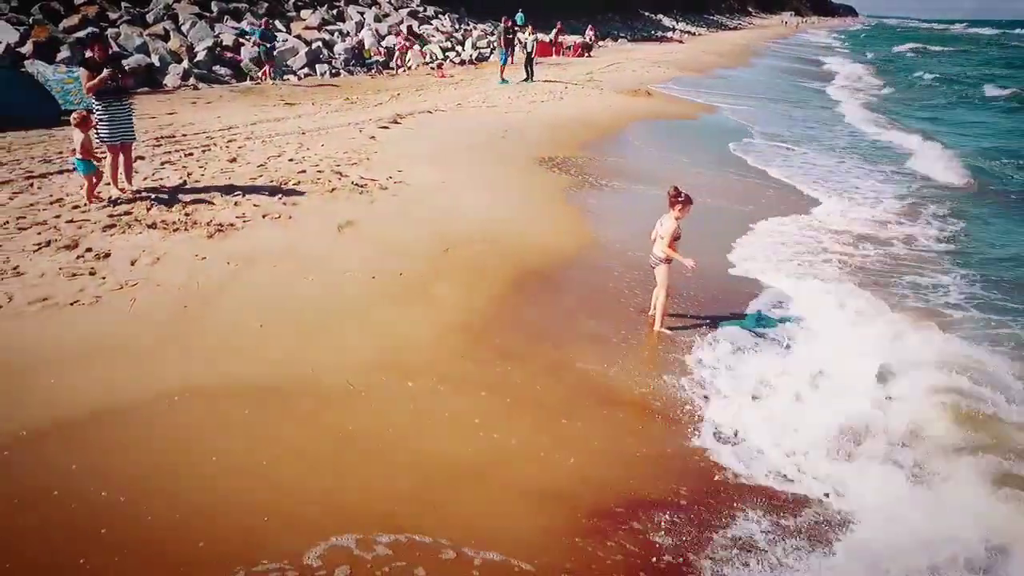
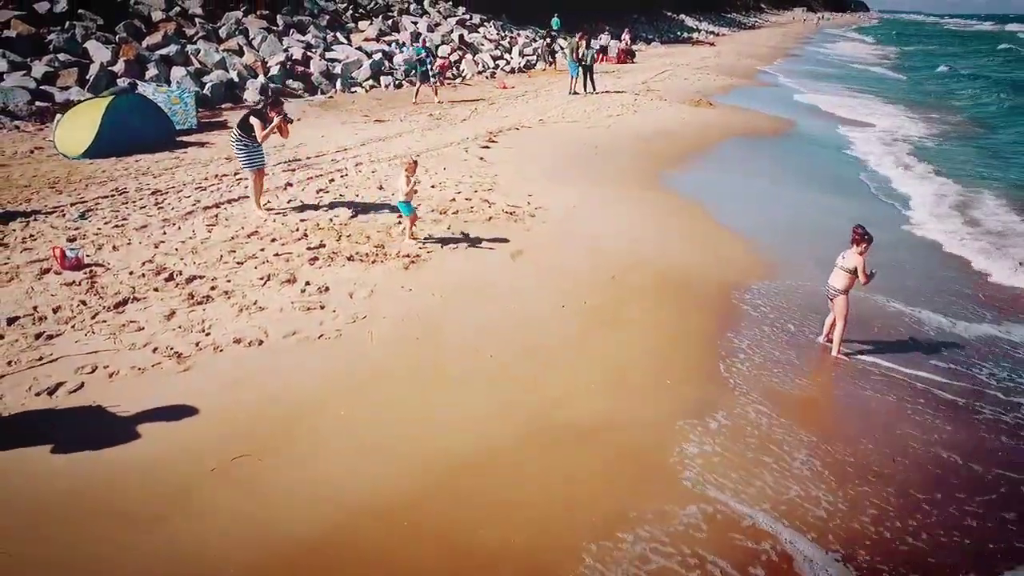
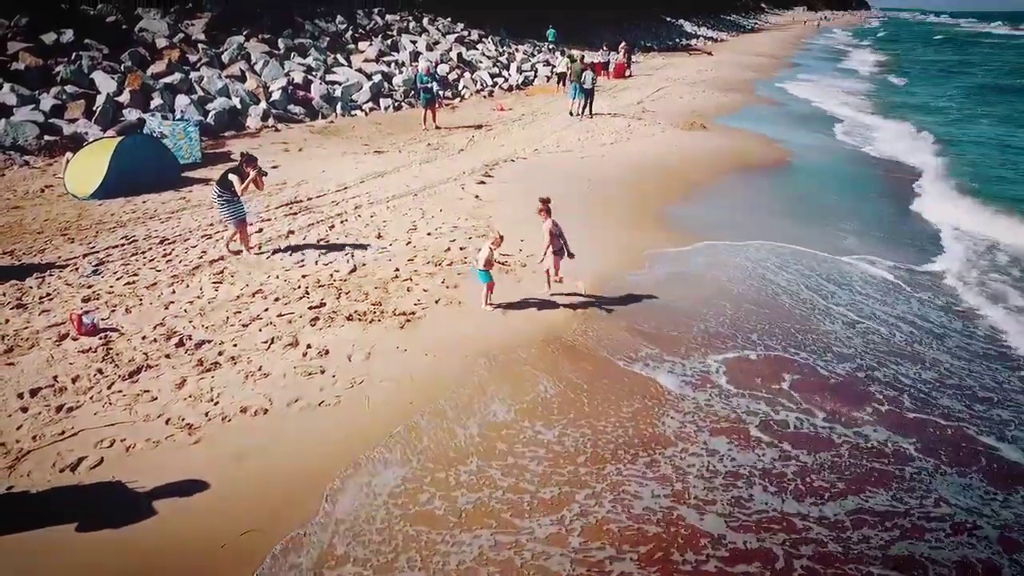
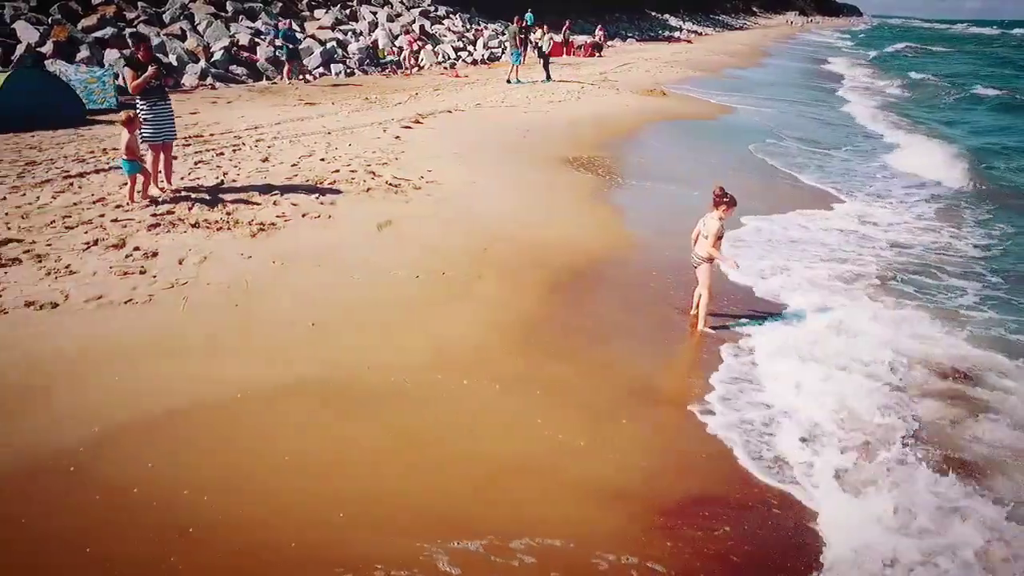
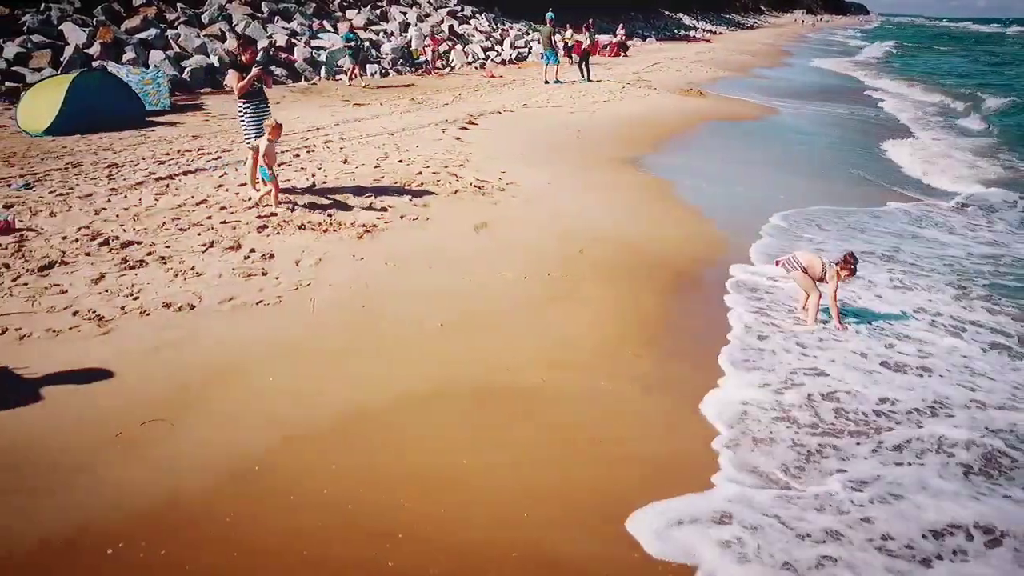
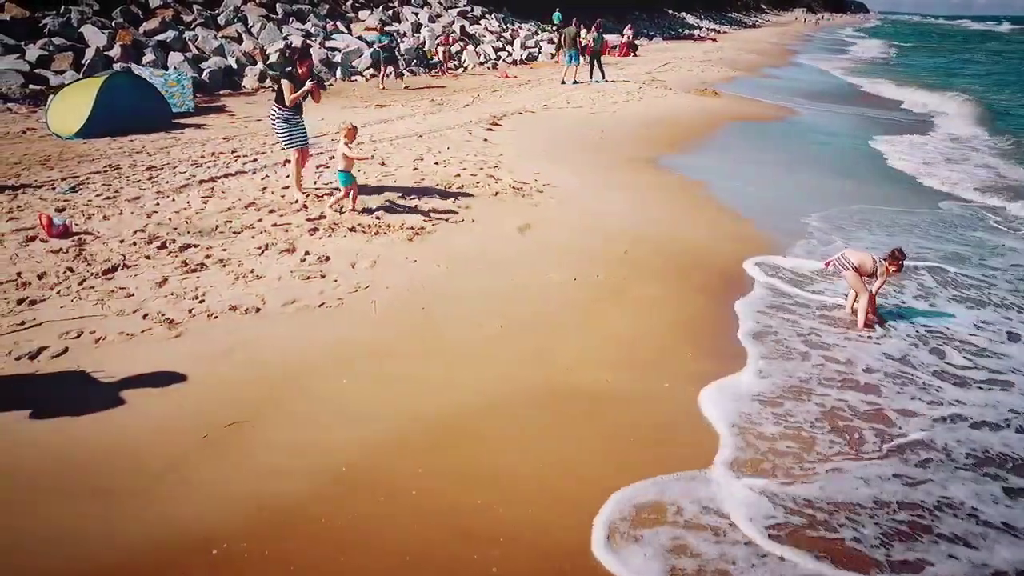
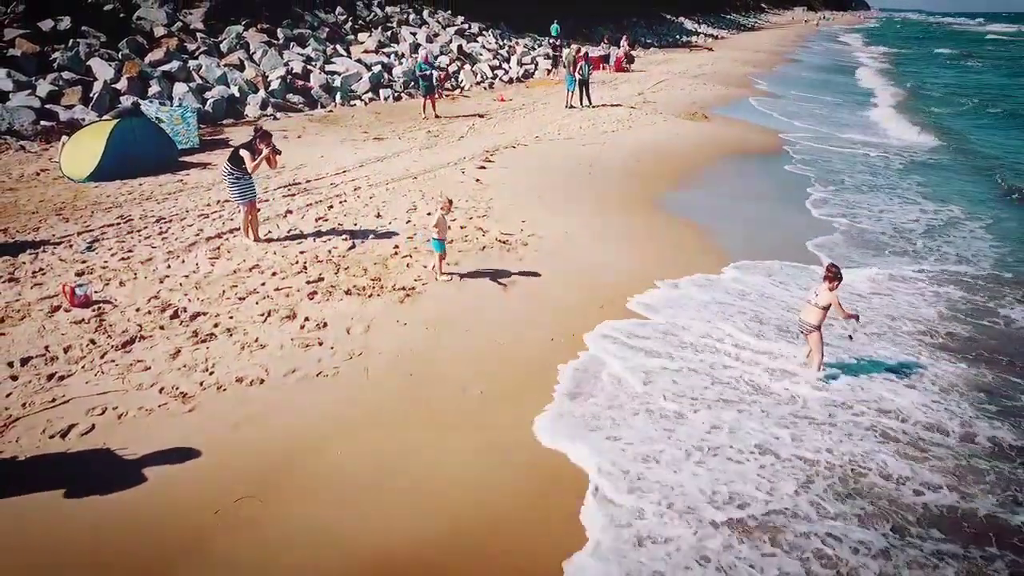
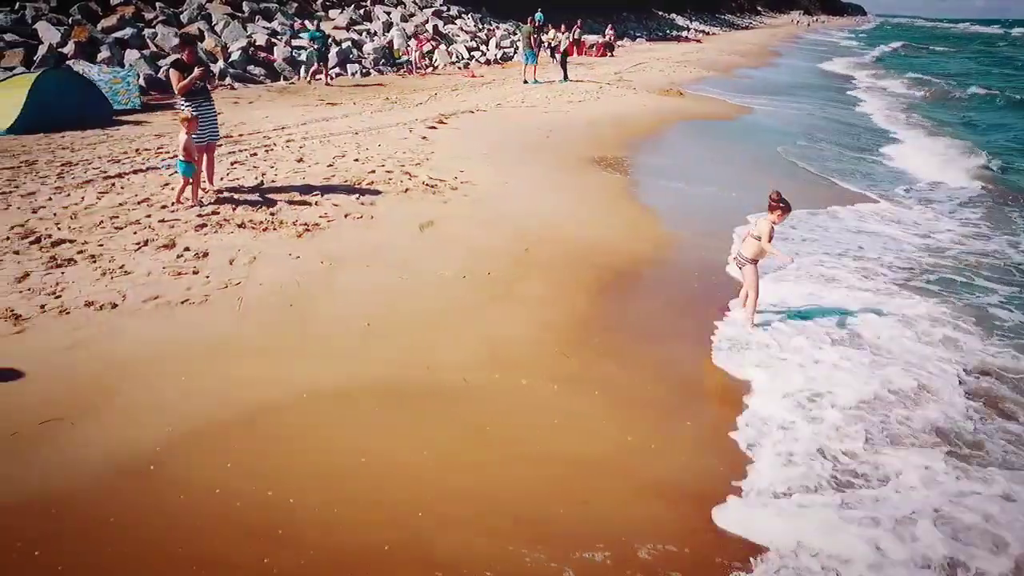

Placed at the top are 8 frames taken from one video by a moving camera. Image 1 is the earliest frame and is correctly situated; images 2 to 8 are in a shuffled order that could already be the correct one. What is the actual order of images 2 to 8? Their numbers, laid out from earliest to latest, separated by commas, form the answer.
4, 8, 5, 6, 2, 7, 3
